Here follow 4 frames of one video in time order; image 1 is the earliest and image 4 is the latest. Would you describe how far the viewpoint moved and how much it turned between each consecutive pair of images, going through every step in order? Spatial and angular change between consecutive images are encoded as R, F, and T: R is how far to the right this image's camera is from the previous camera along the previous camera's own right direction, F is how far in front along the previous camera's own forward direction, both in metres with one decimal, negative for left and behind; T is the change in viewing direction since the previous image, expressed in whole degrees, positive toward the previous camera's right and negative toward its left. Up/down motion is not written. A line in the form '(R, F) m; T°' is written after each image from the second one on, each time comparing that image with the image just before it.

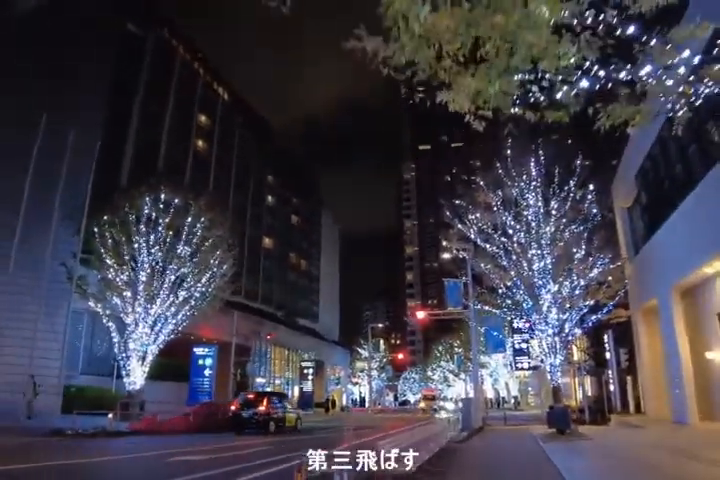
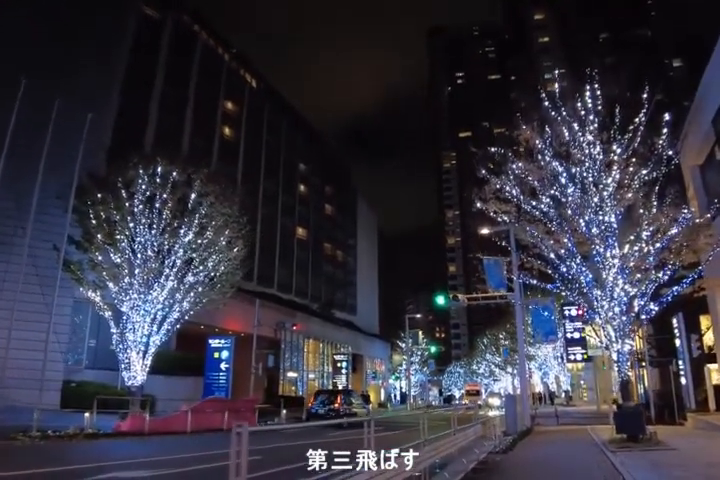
(+0.8, +3.4) m; -4°
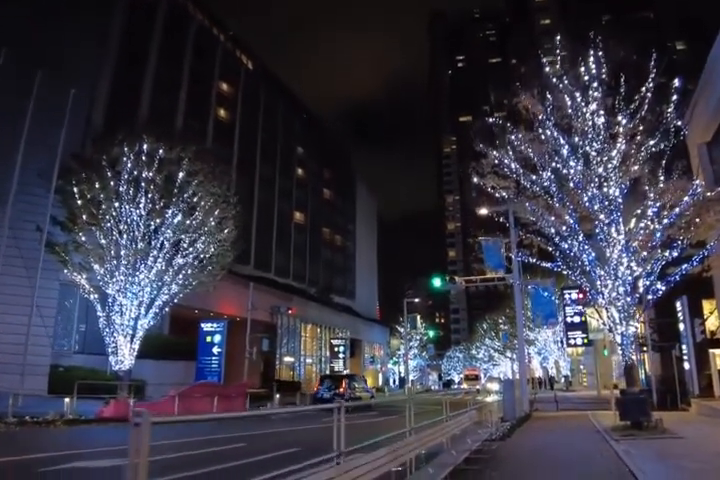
(+0.3, +0.8) m; 0°
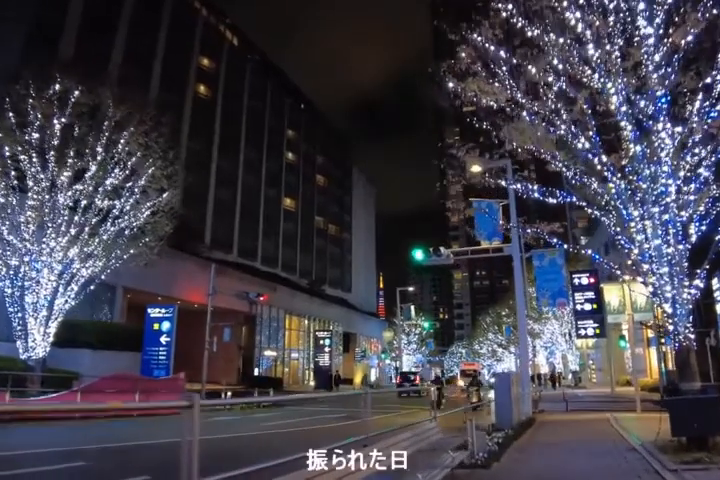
(+1.4, +4.4) m; -1°
